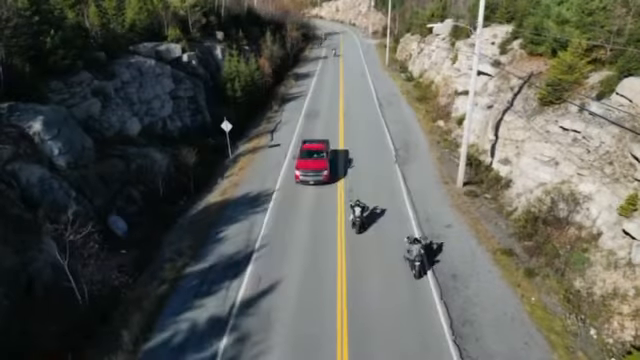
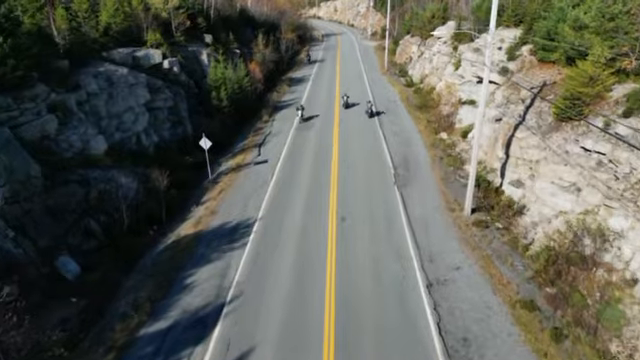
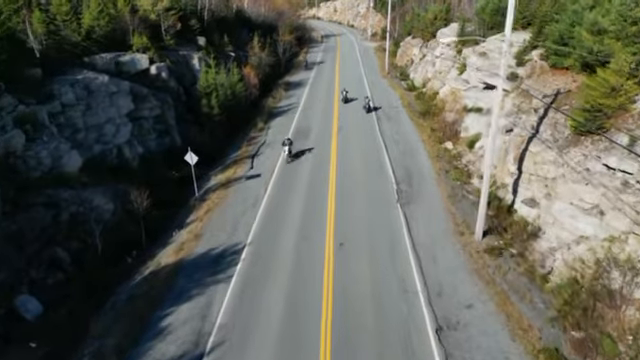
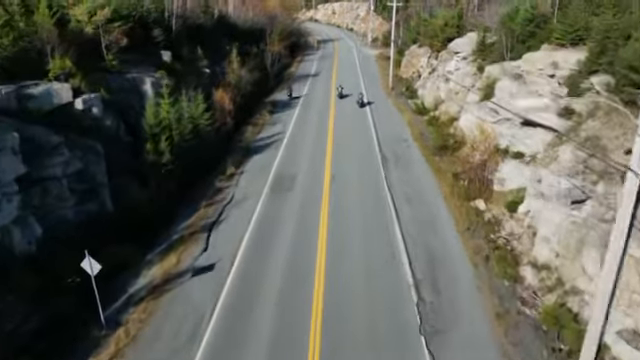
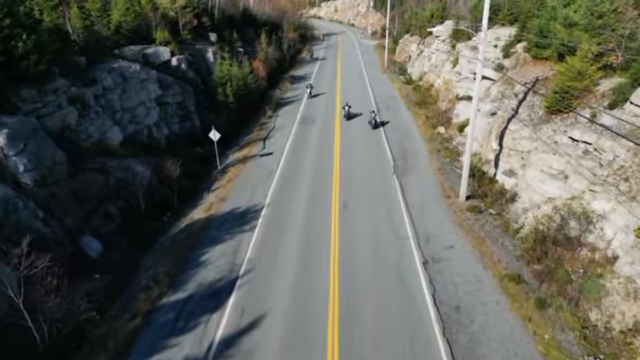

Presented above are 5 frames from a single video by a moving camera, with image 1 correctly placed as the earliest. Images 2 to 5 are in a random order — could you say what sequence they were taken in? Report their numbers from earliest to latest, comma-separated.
5, 2, 3, 4
